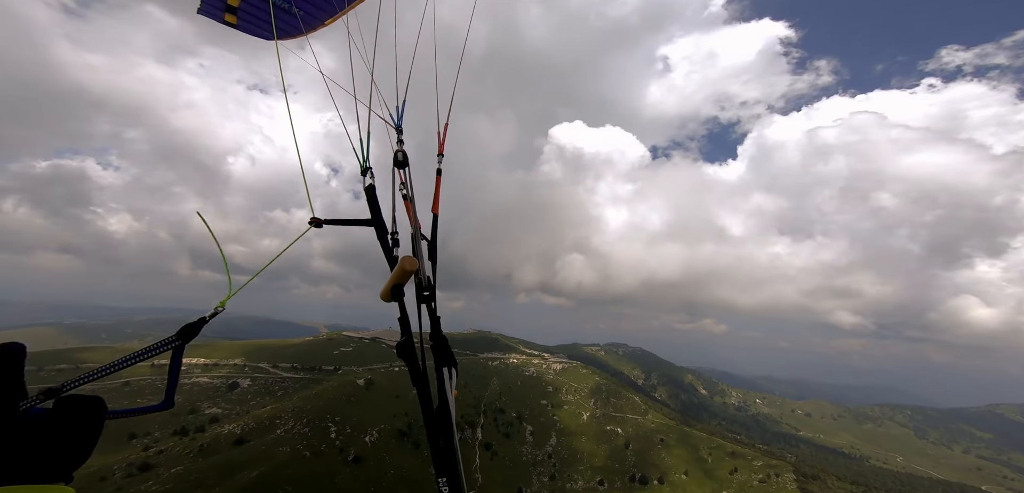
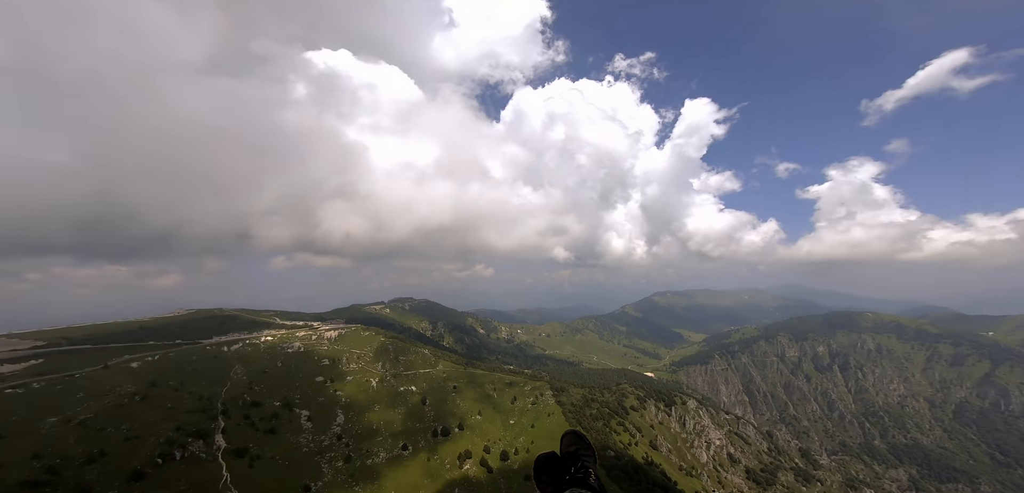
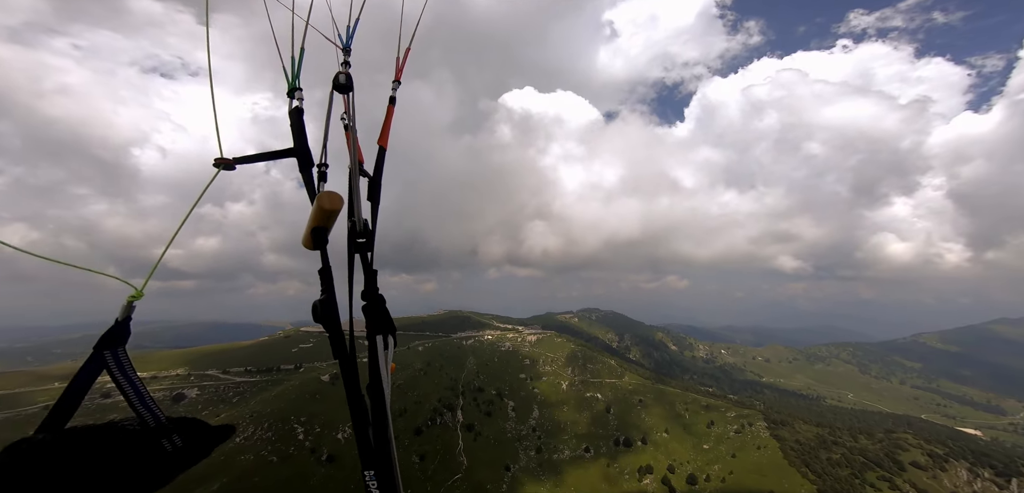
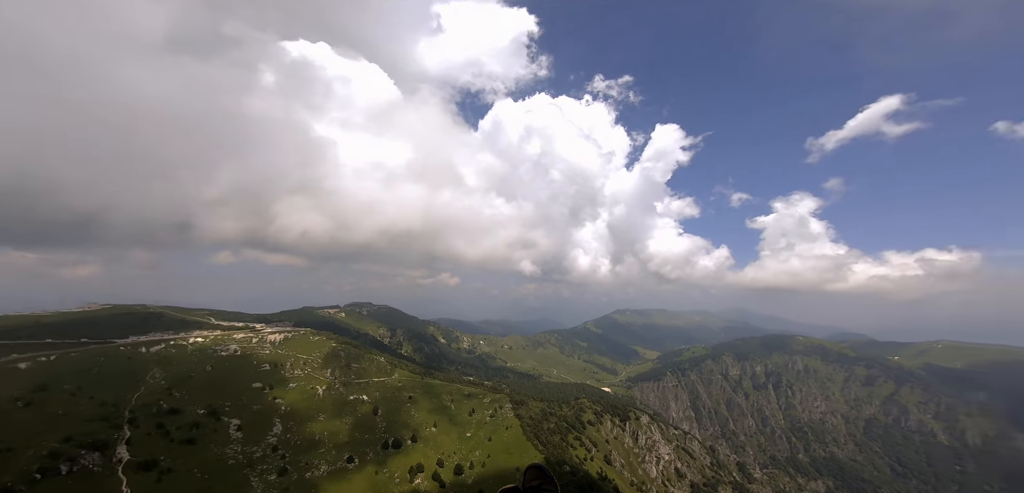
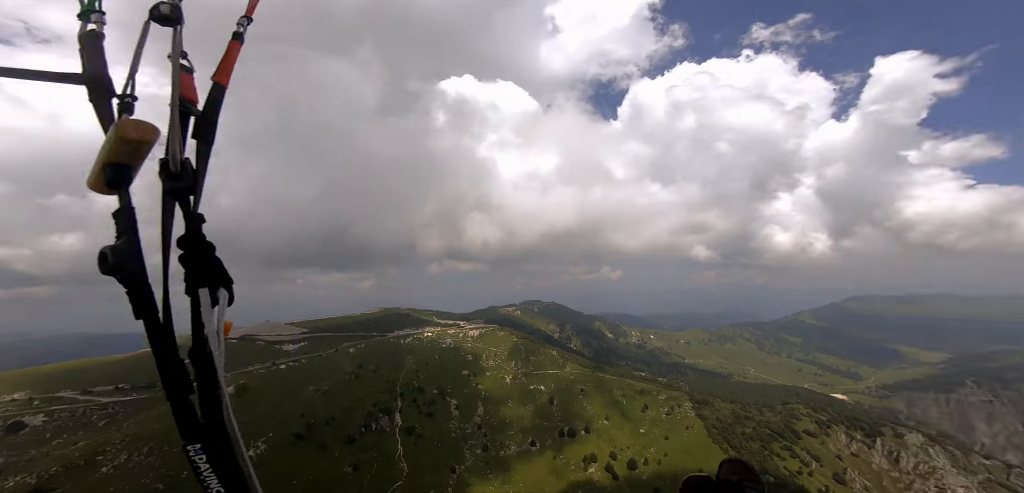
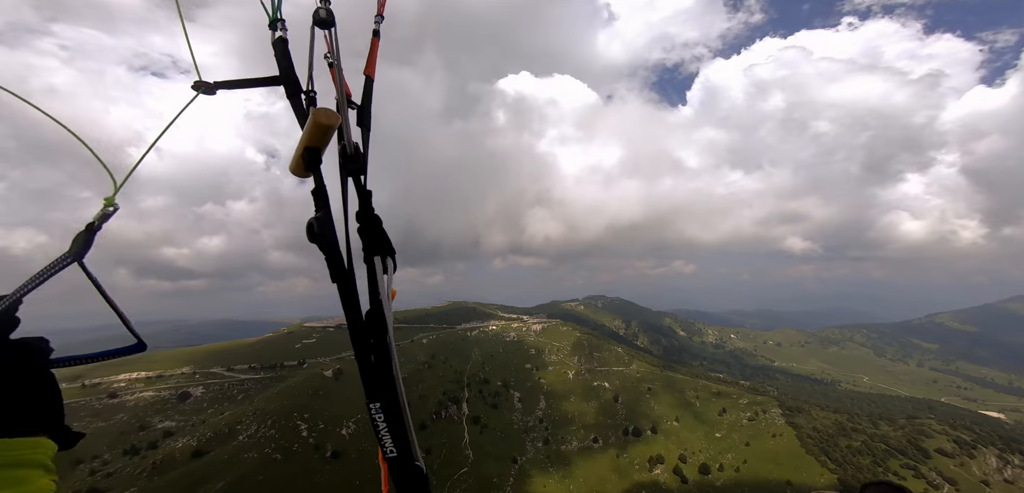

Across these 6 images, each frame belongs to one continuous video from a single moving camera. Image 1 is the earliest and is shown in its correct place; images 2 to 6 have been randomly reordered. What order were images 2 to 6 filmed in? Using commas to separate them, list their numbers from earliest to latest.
3, 6, 5, 2, 4
